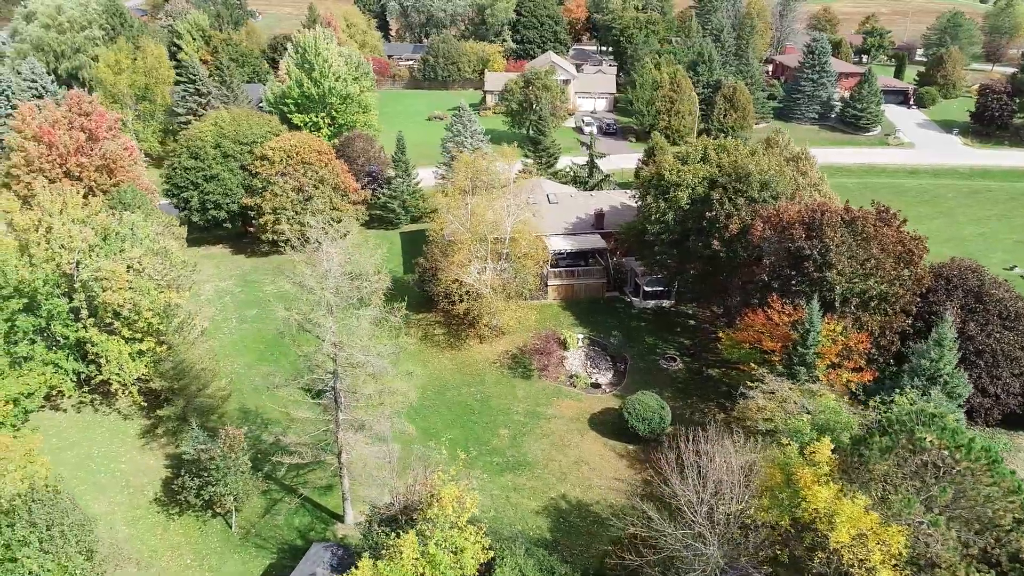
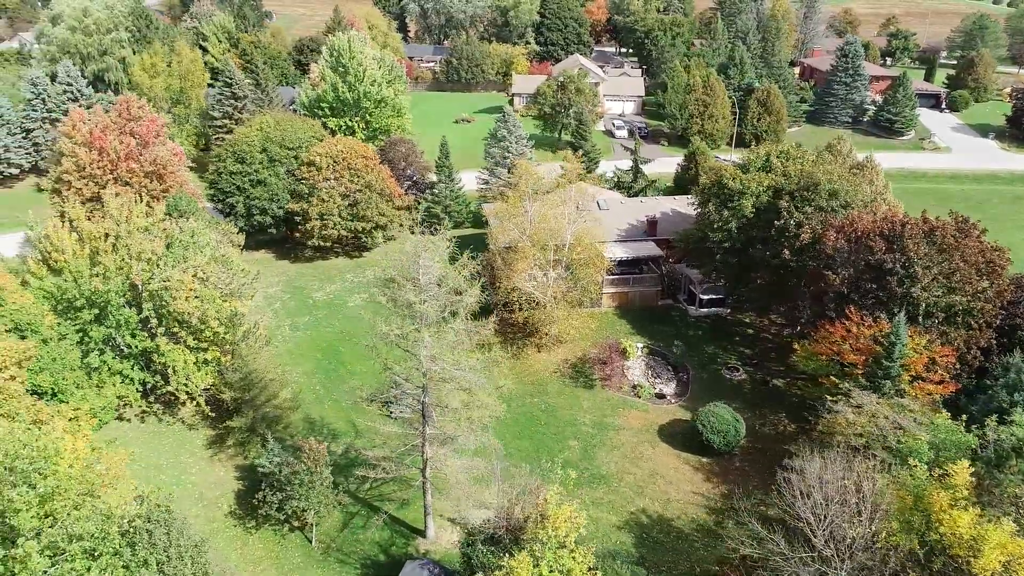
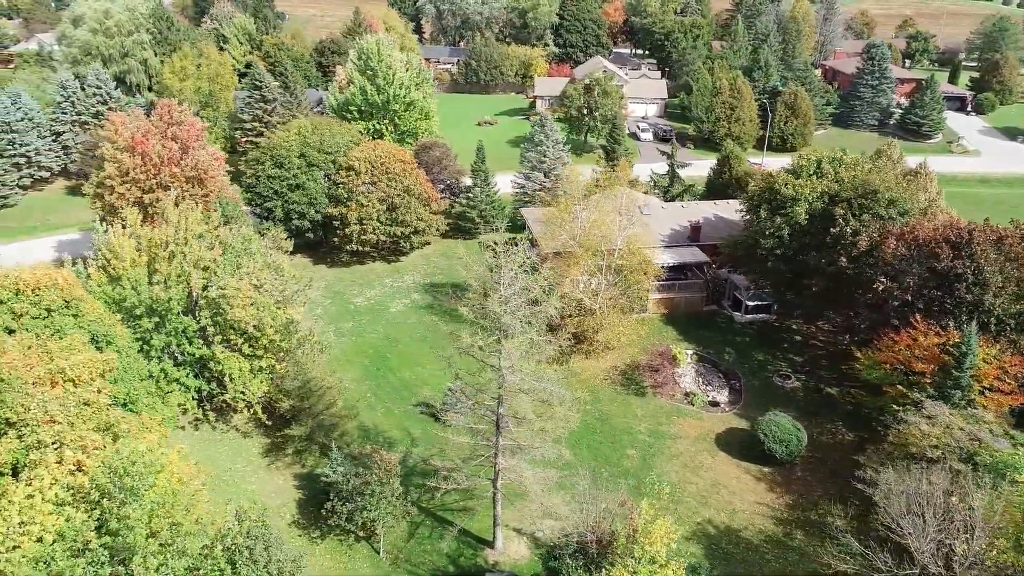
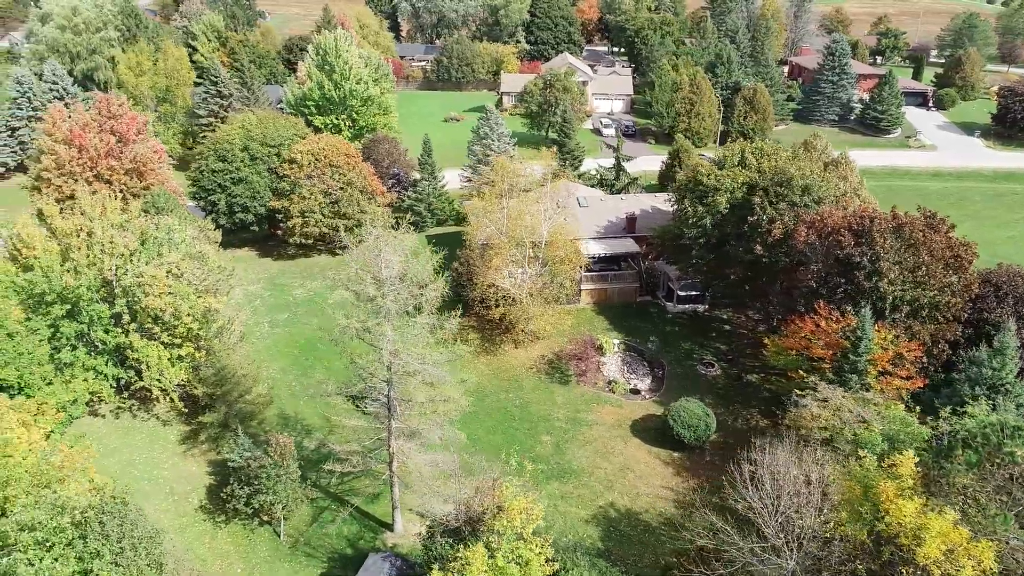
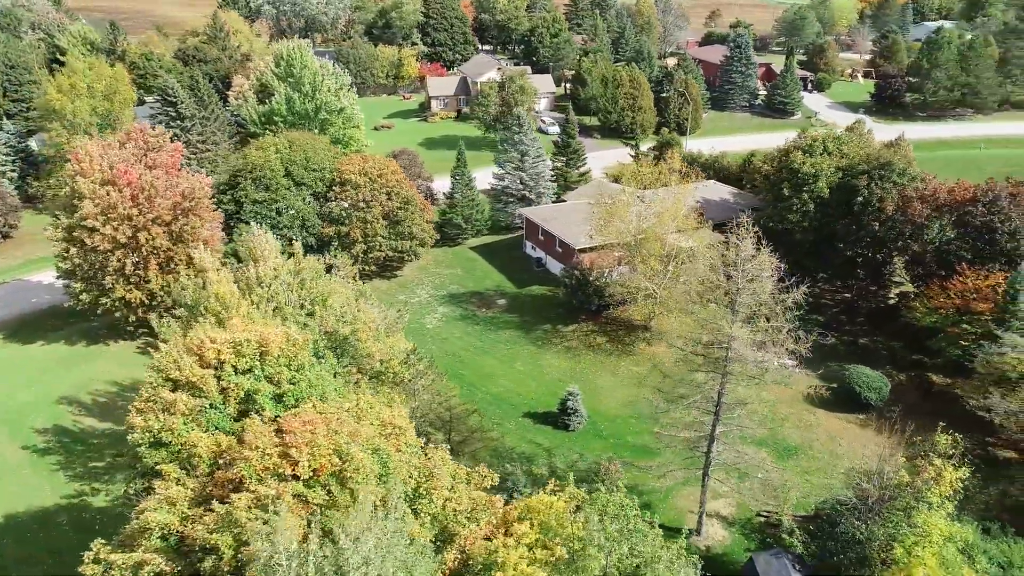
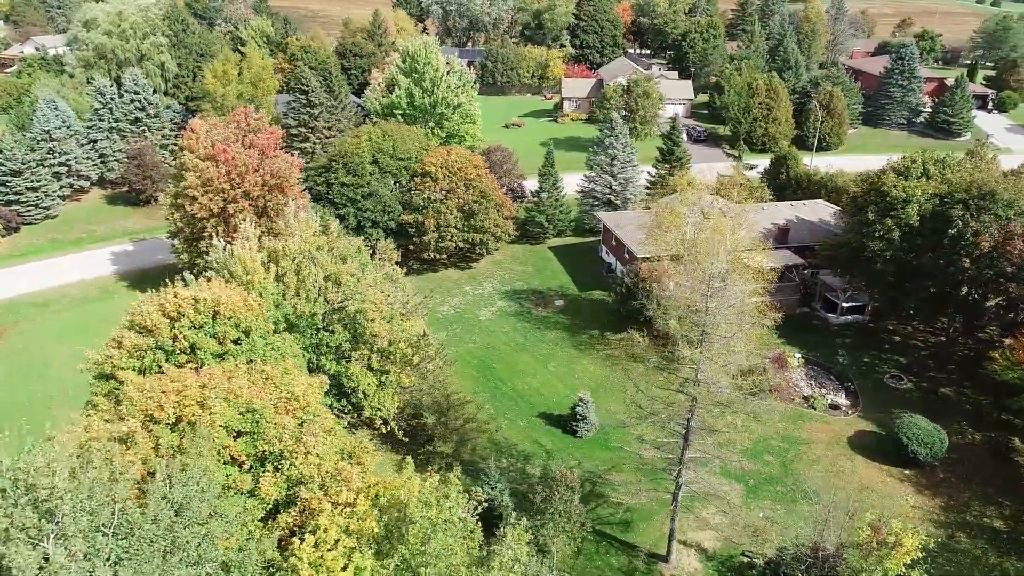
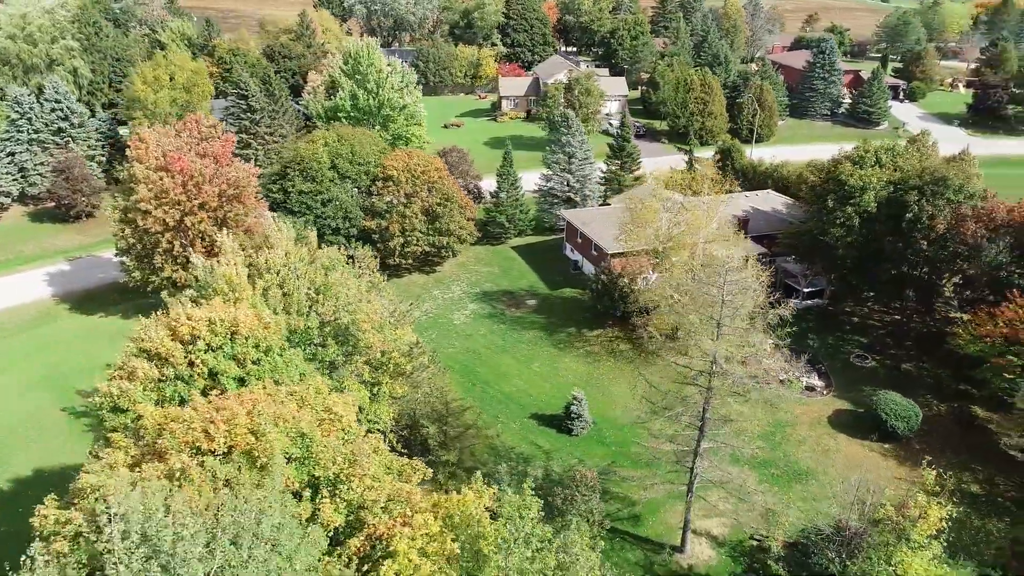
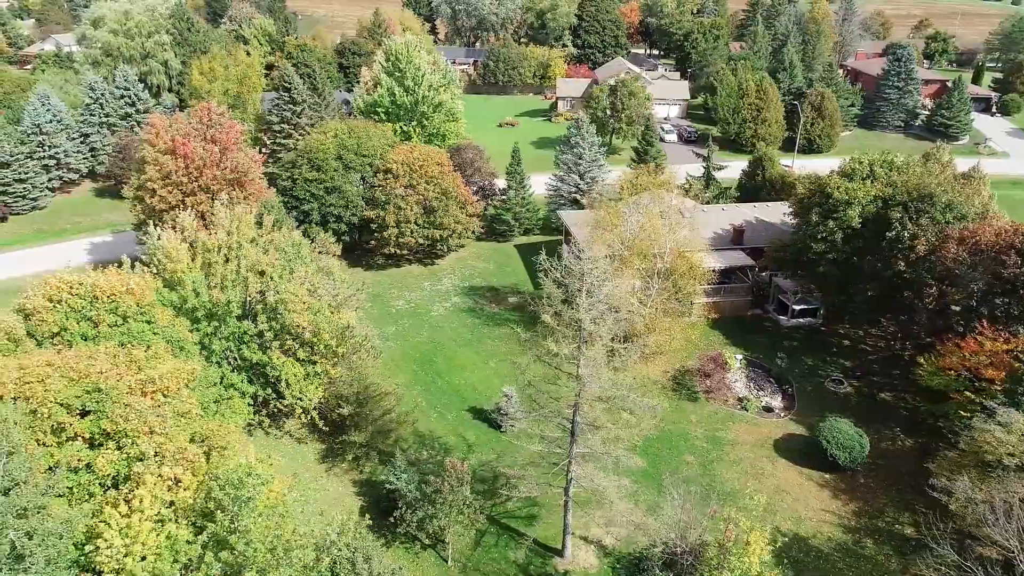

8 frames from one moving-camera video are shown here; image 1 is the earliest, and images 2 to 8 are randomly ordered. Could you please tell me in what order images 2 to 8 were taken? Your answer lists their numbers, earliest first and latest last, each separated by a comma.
4, 2, 3, 8, 6, 7, 5
